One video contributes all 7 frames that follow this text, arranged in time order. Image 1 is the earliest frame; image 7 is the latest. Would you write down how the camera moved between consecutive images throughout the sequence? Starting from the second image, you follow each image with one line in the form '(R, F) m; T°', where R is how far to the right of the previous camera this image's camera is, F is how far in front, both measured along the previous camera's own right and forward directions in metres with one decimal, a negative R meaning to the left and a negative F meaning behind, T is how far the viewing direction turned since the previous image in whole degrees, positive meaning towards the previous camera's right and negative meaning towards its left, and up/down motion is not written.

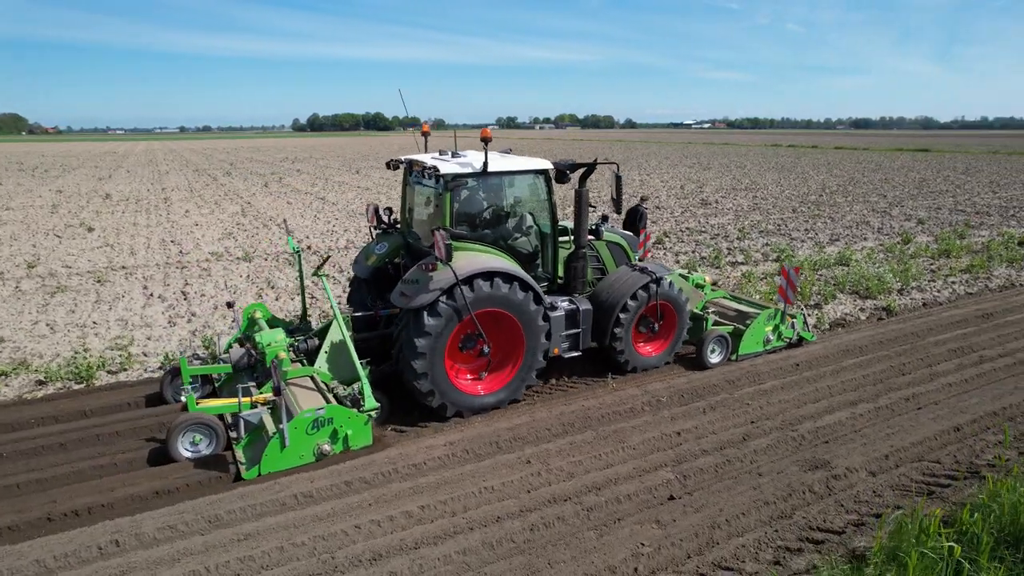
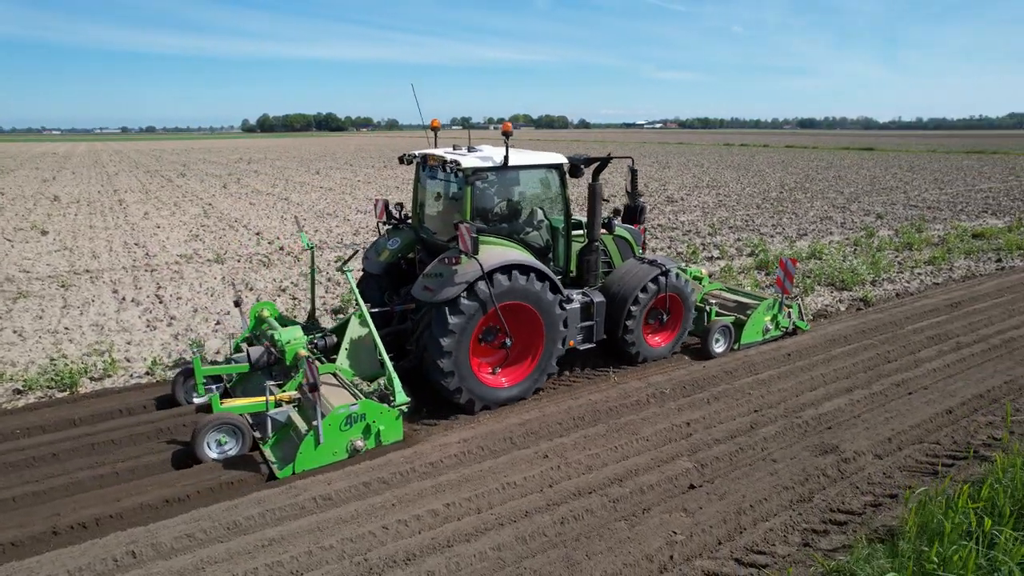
(-0.5, 0.0) m; +4°
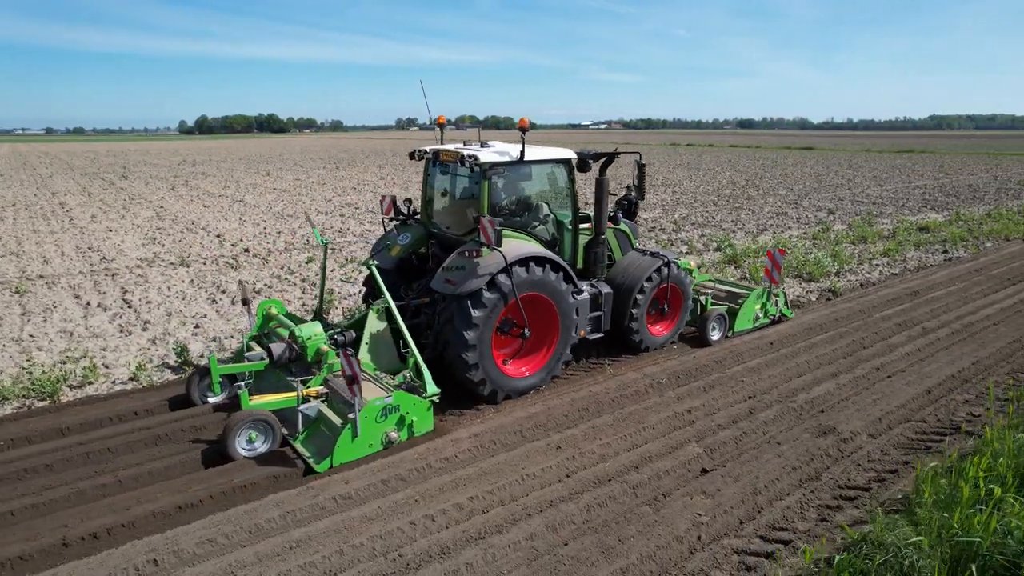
(-0.5, 0.0) m; +4°
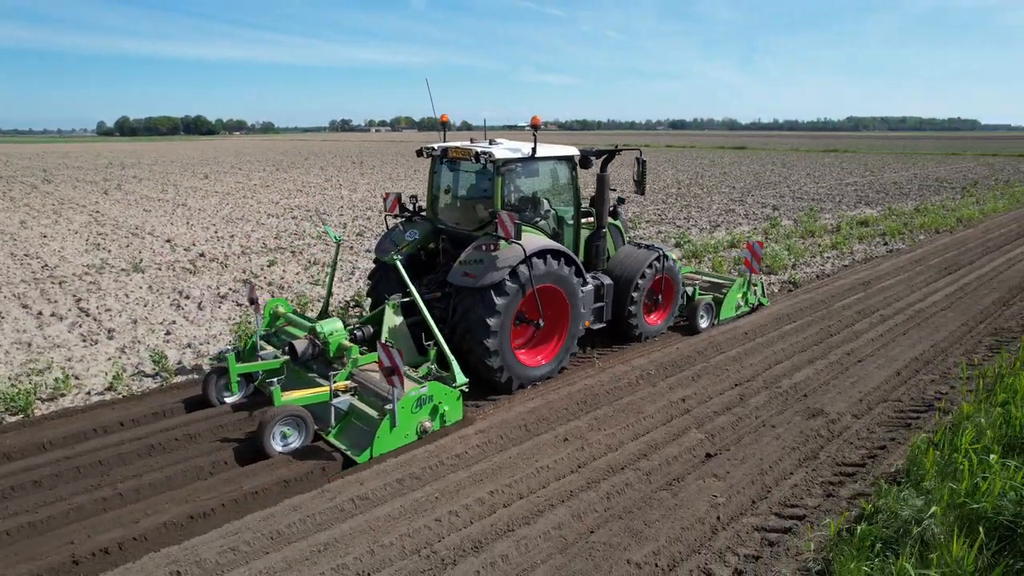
(-0.5, 0.0) m; +5°
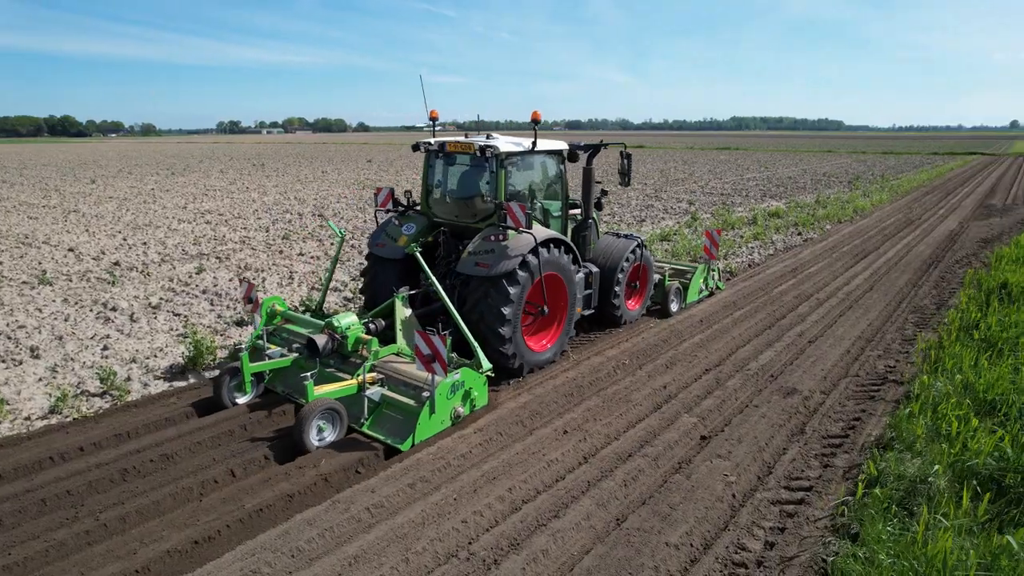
(-0.7, +0.1) m; +8°
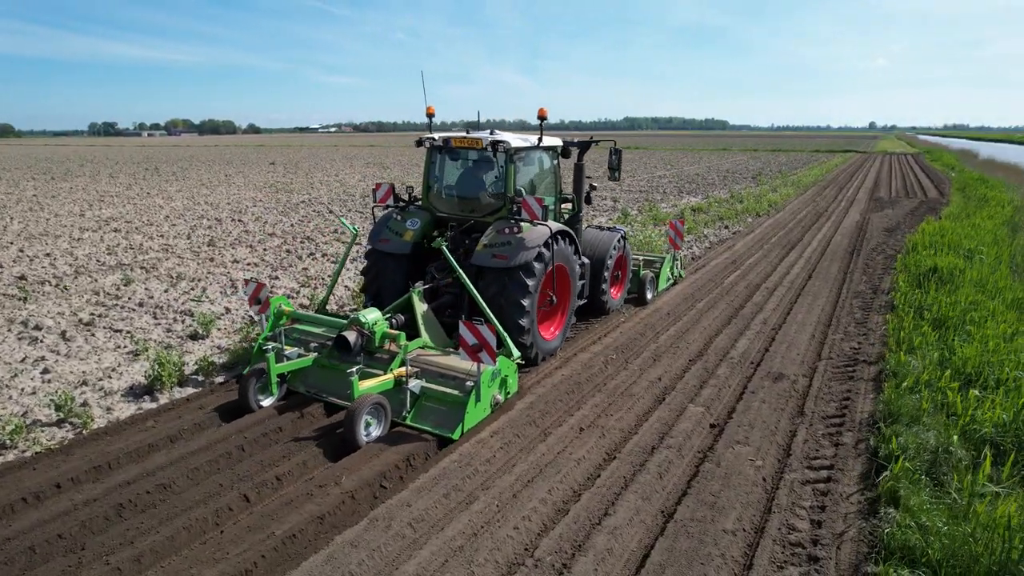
(-0.8, +0.2) m; +8°
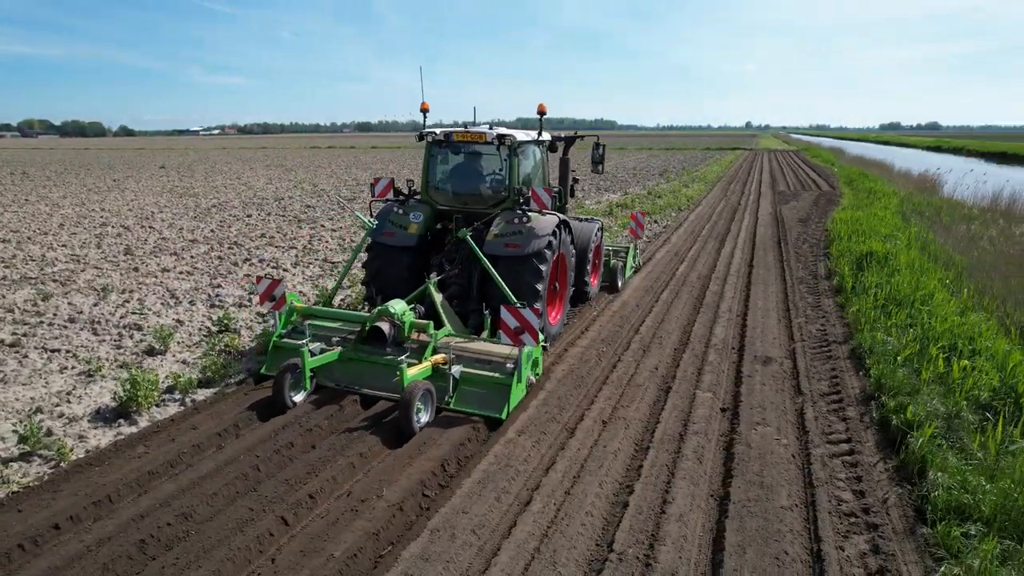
(-0.9, +0.2) m; +9°
